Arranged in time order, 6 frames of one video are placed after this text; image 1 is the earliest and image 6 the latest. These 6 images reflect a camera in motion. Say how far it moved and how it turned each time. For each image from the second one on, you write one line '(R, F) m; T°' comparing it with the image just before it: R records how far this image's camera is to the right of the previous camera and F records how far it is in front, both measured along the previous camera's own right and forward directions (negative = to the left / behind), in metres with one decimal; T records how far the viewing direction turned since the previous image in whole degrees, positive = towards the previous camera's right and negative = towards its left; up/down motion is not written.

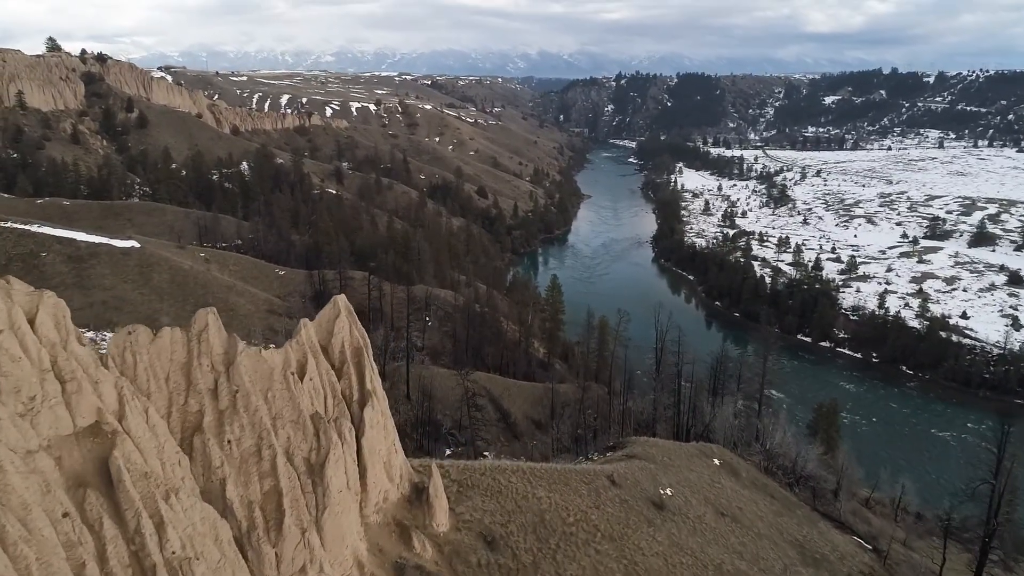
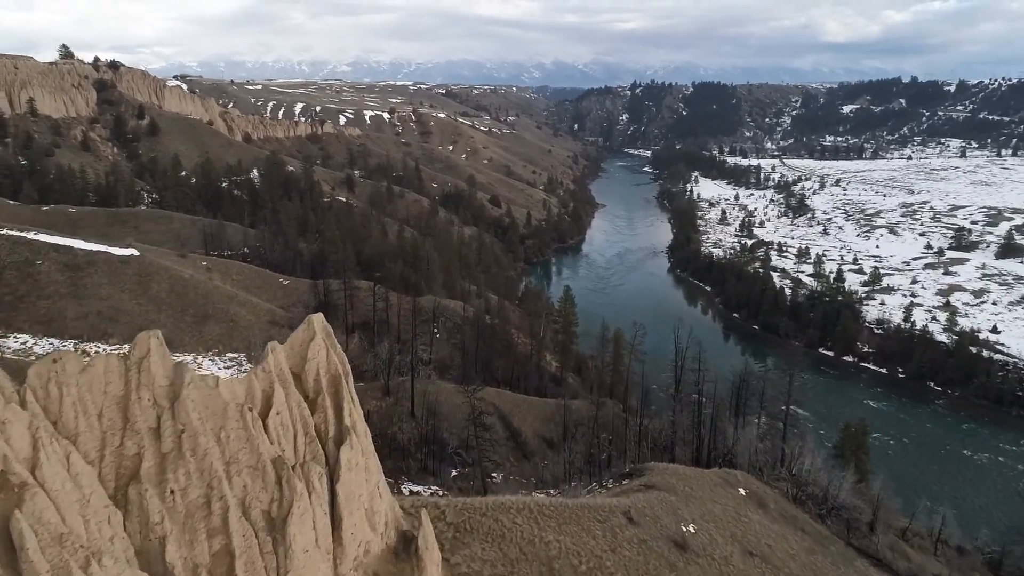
(+0.2, +1.8) m; -1°
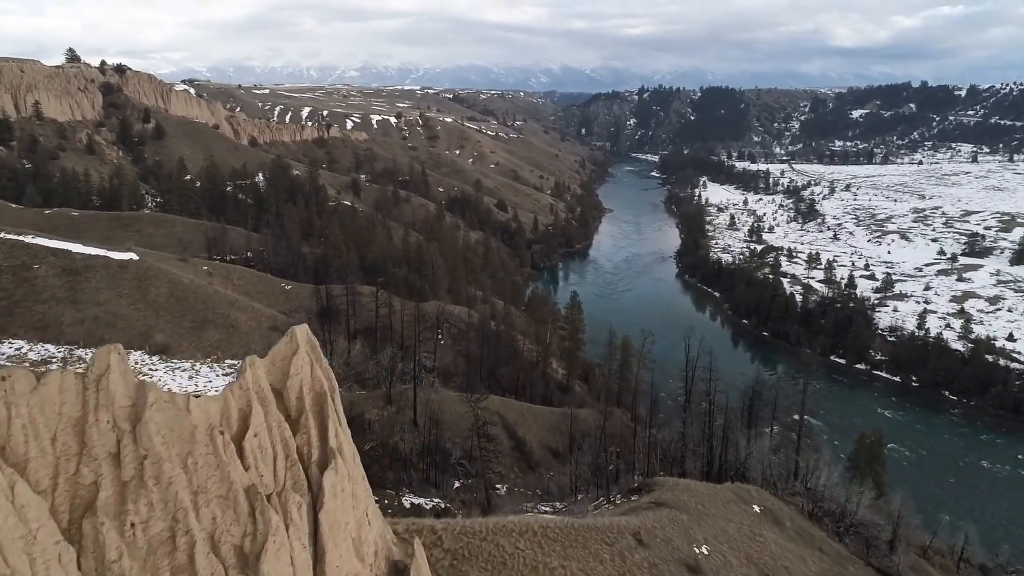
(+0.1, +0.9) m; -1°
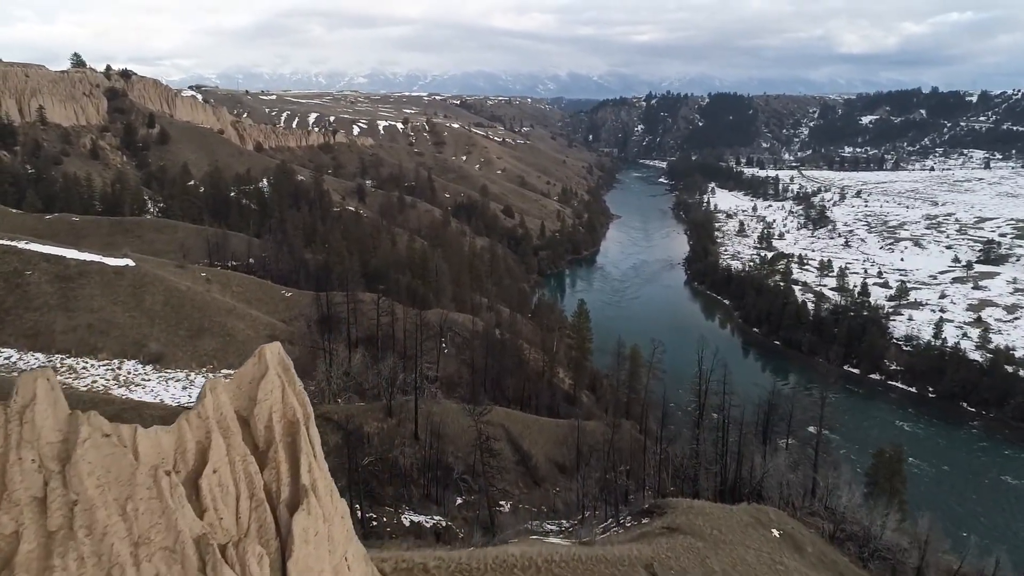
(+0.1, +1.3) m; -1°
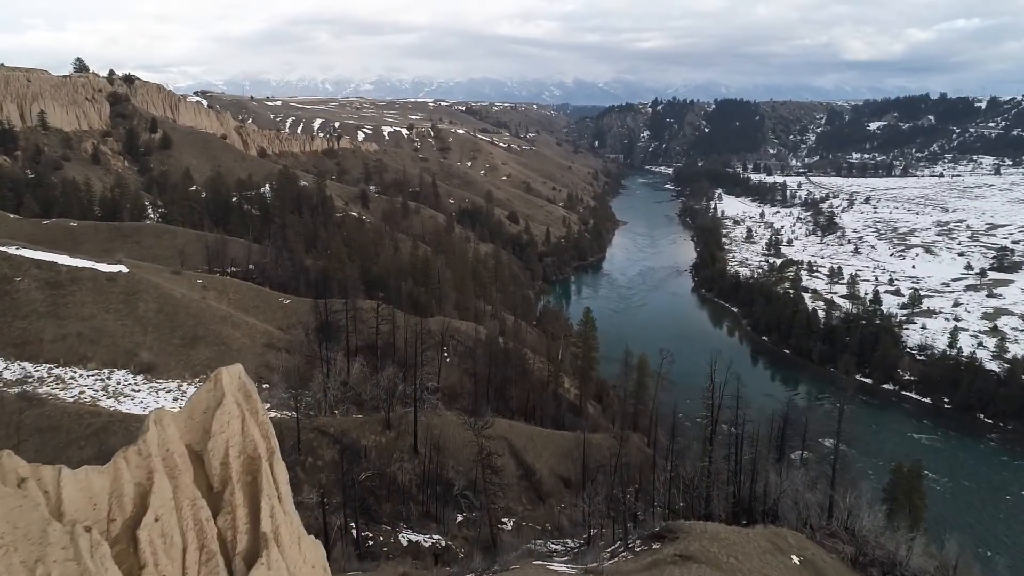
(+0.1, +1.3) m; 0°
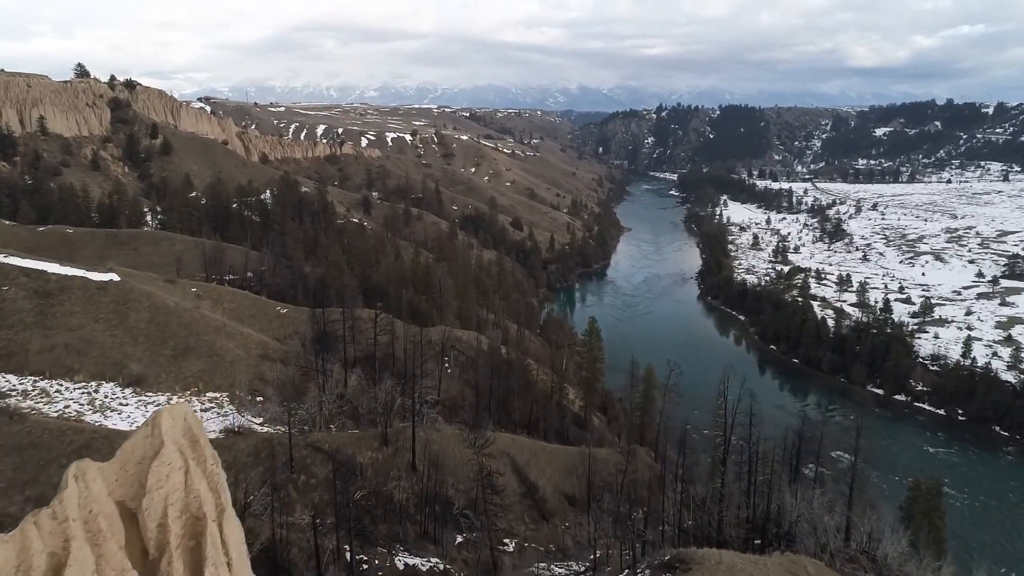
(+0.1, +1.2) m; 0°
